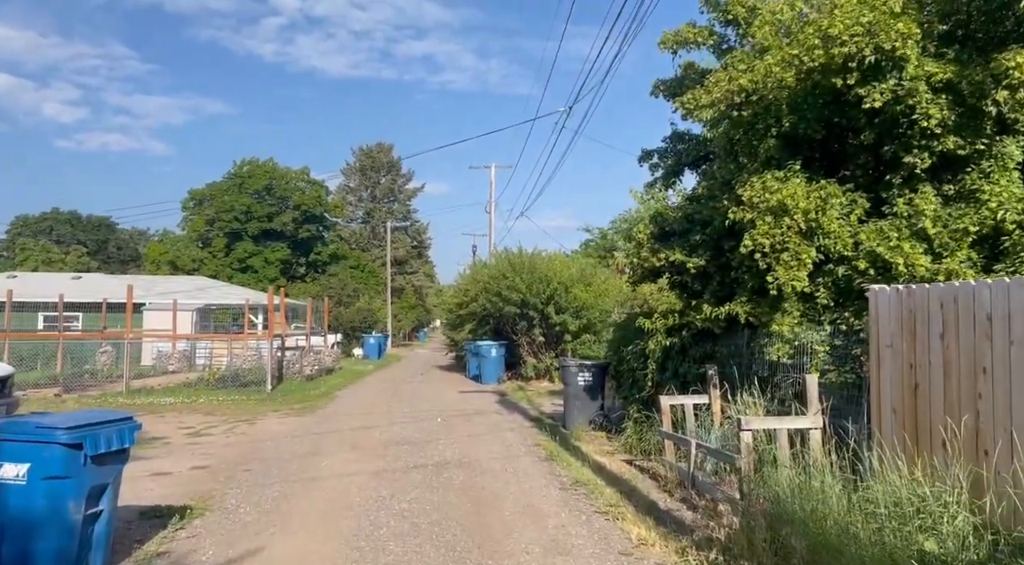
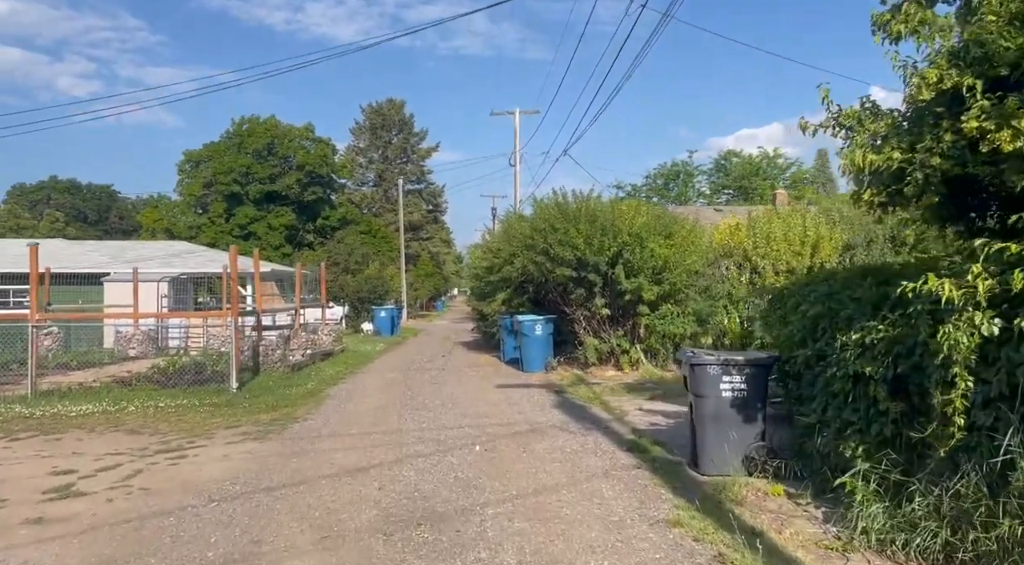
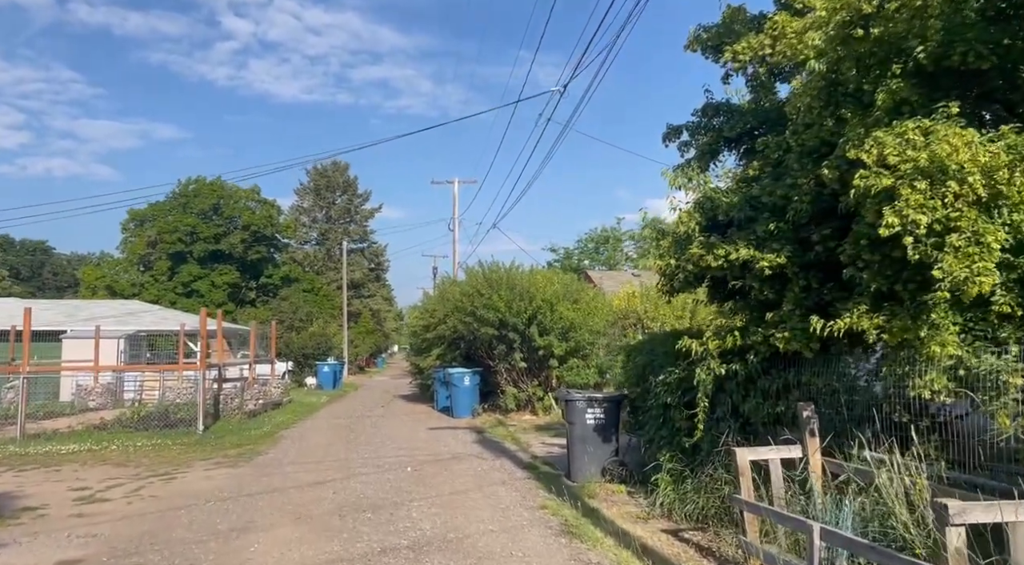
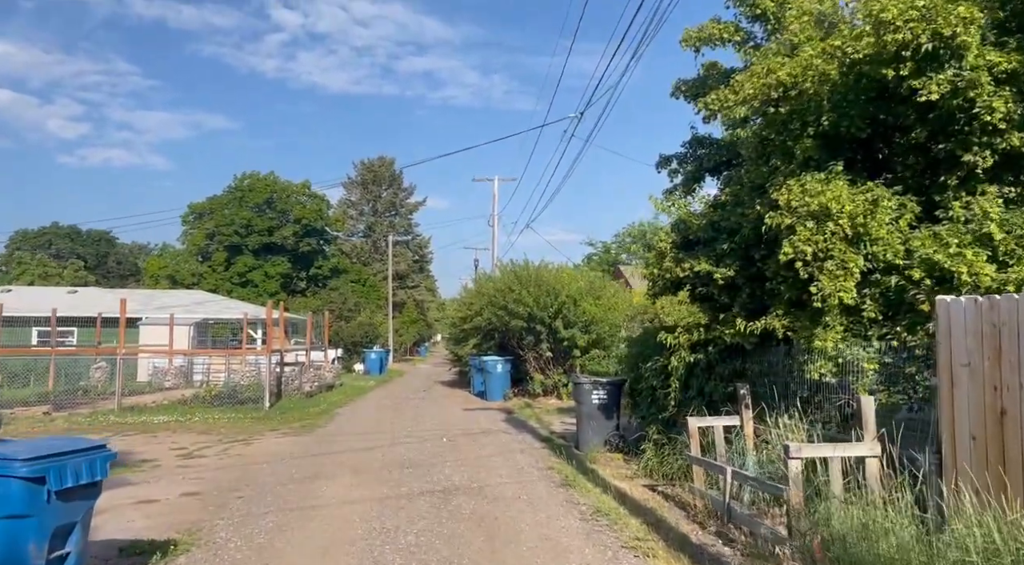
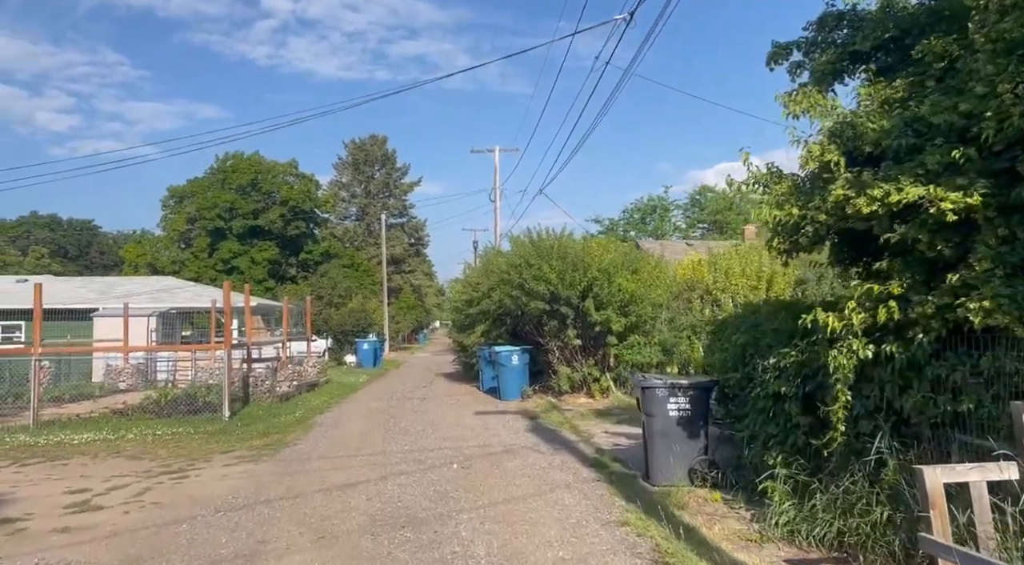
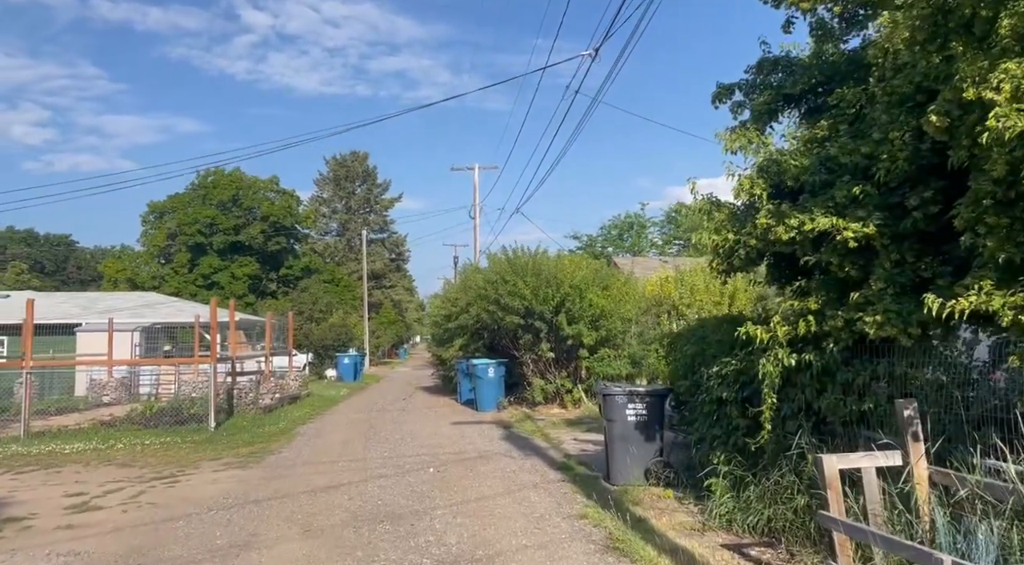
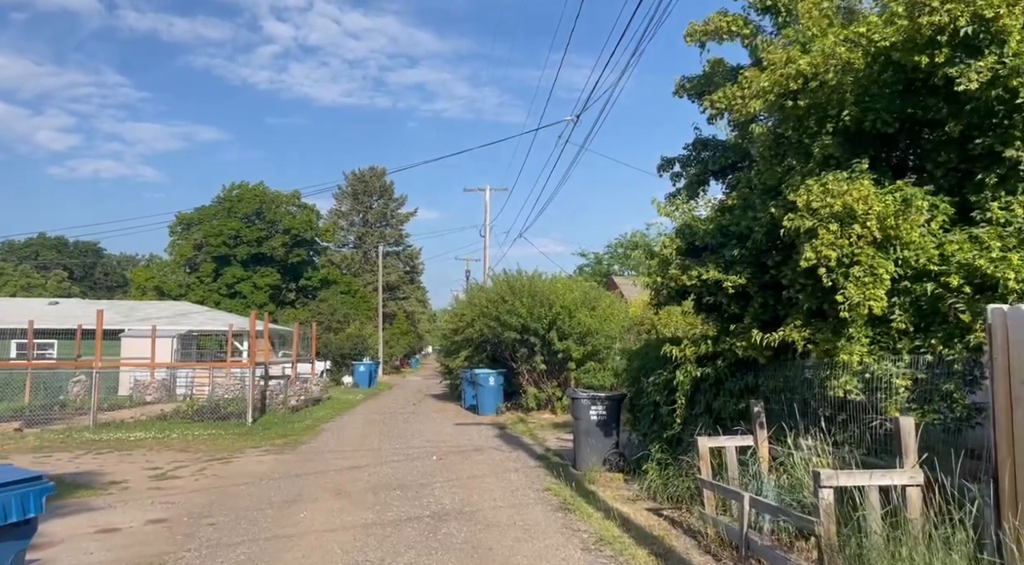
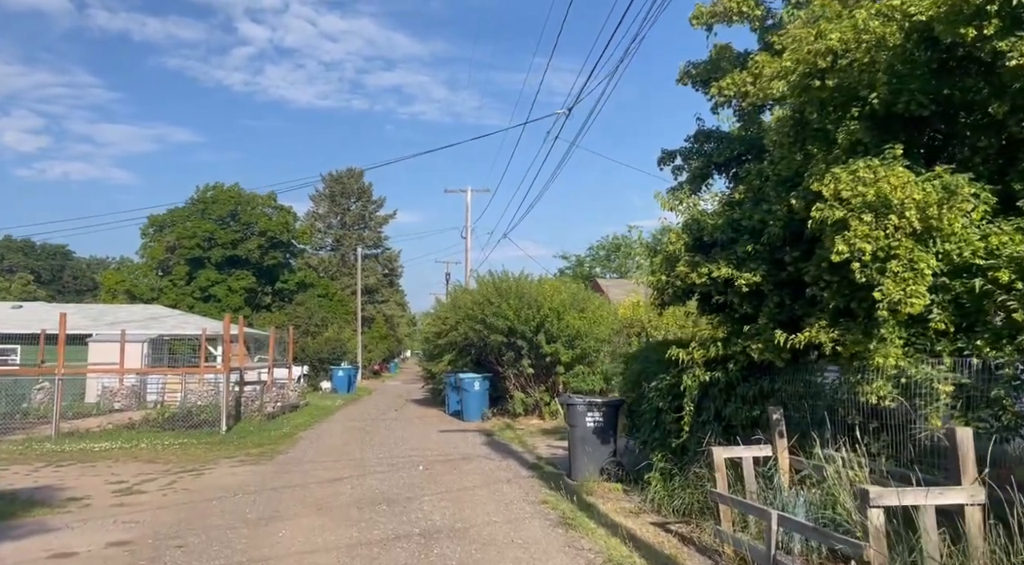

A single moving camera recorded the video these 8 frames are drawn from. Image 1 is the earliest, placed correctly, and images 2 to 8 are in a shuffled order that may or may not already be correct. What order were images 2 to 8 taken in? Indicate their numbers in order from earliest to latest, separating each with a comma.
4, 7, 8, 3, 6, 5, 2
